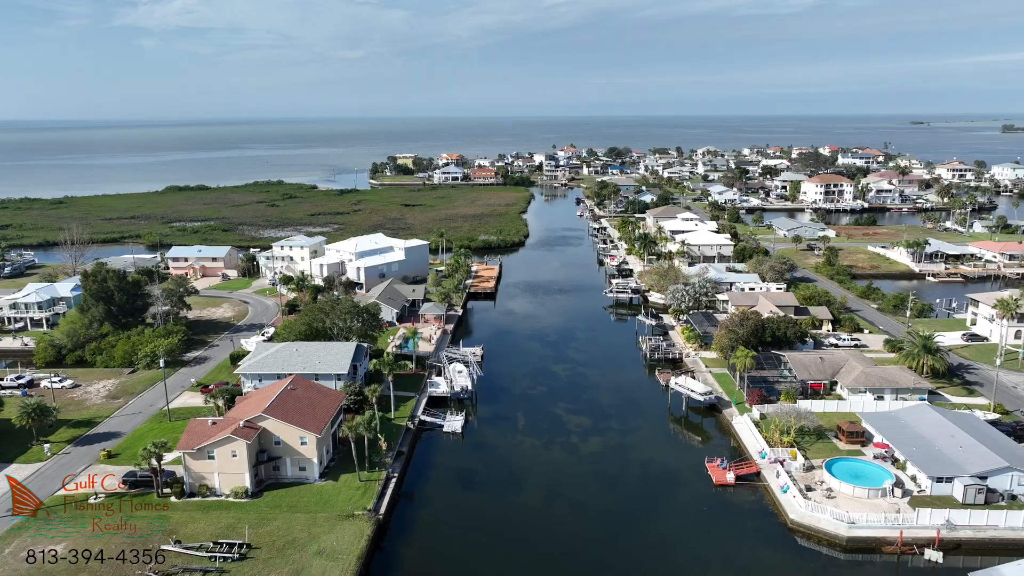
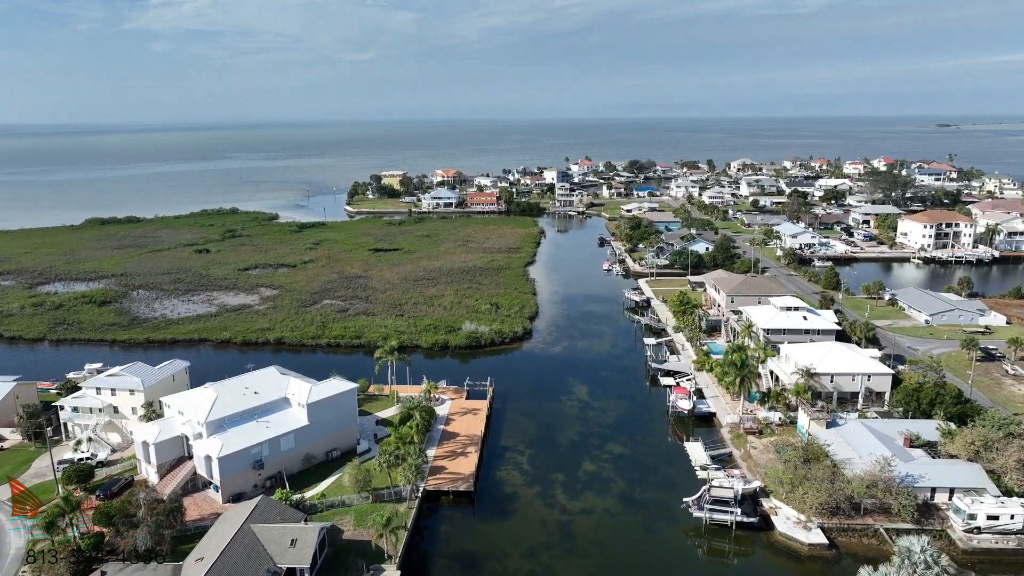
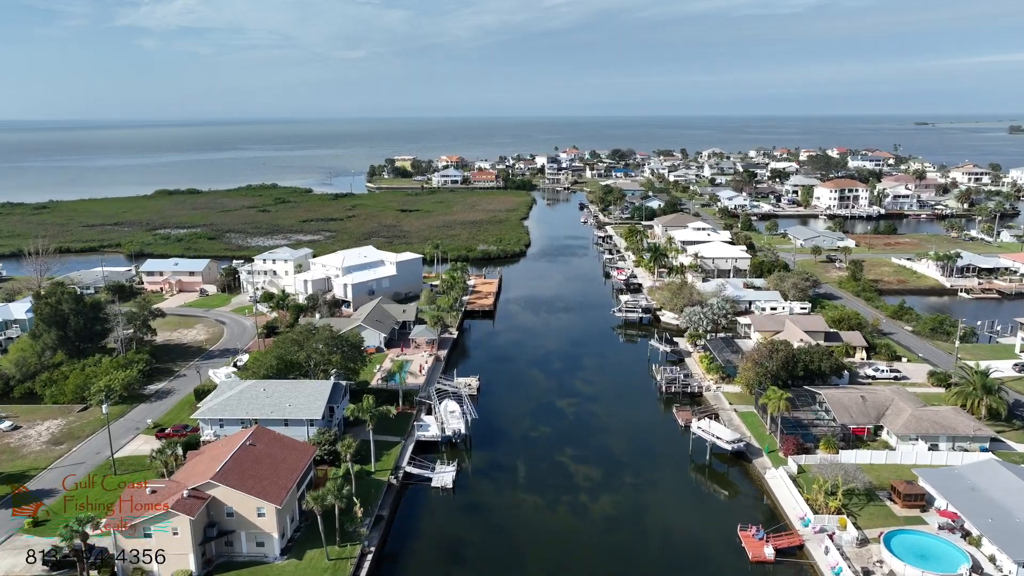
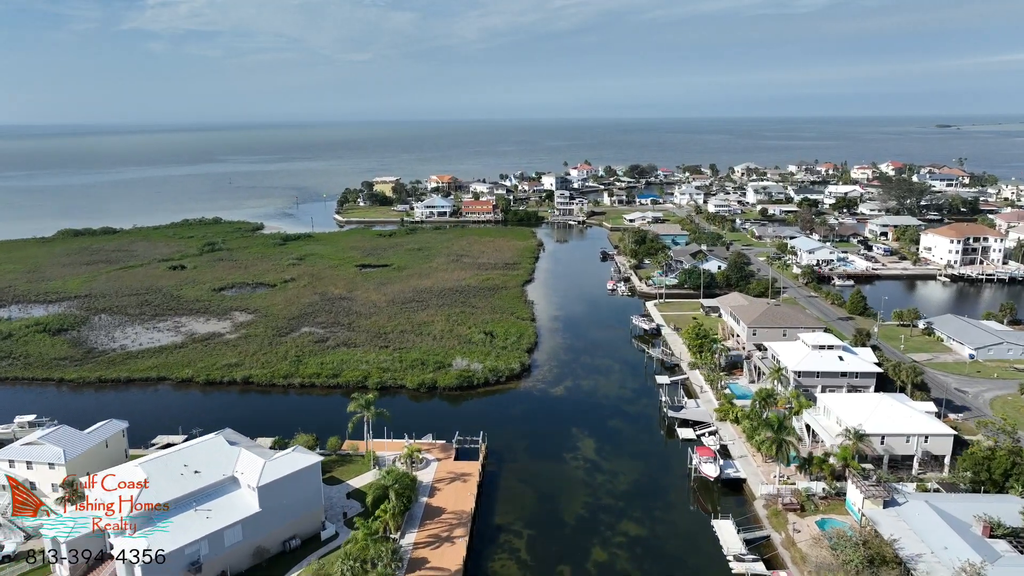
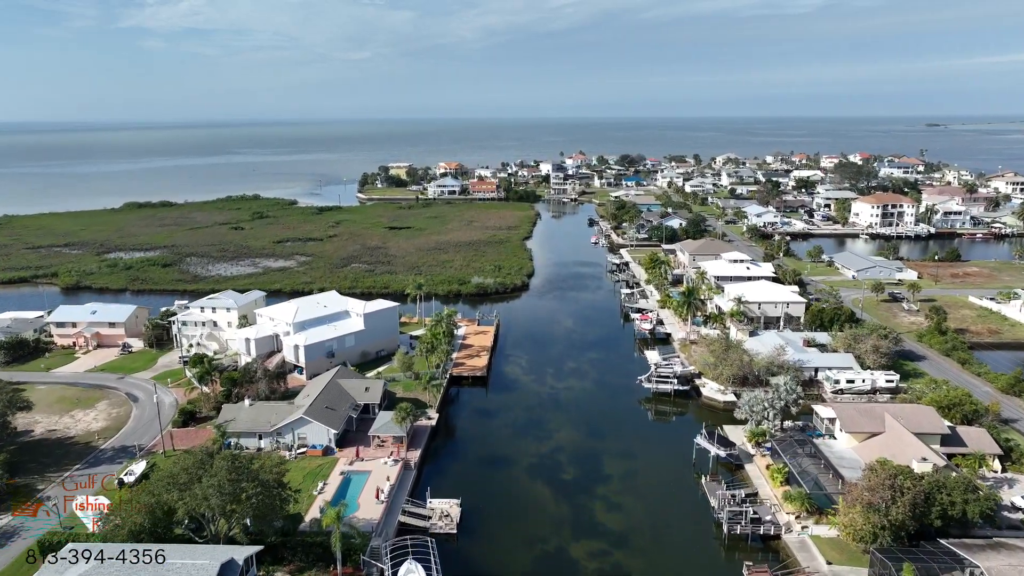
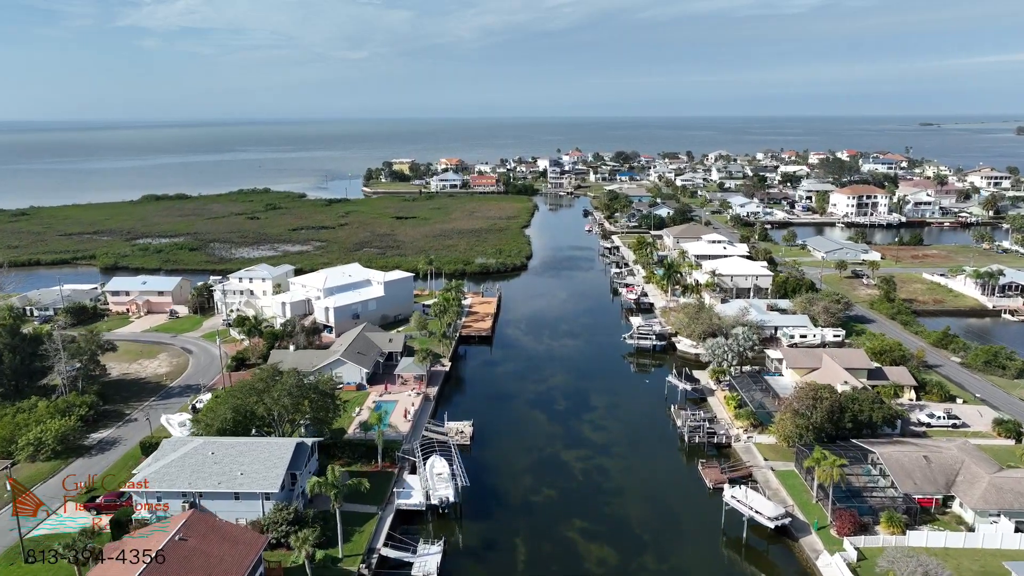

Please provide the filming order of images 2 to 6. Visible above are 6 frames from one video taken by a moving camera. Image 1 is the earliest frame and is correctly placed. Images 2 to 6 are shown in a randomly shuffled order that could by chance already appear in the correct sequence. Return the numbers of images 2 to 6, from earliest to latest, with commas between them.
3, 6, 5, 2, 4
